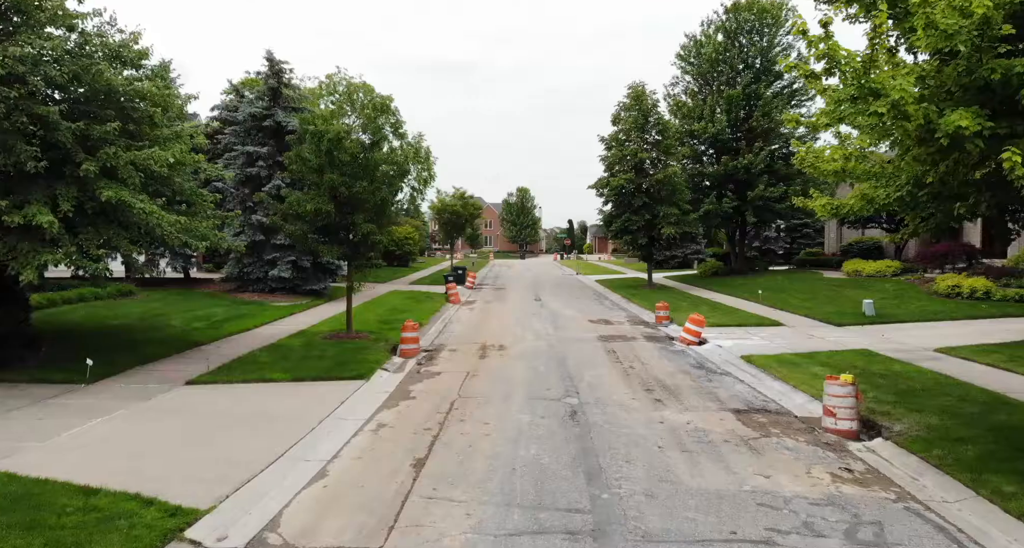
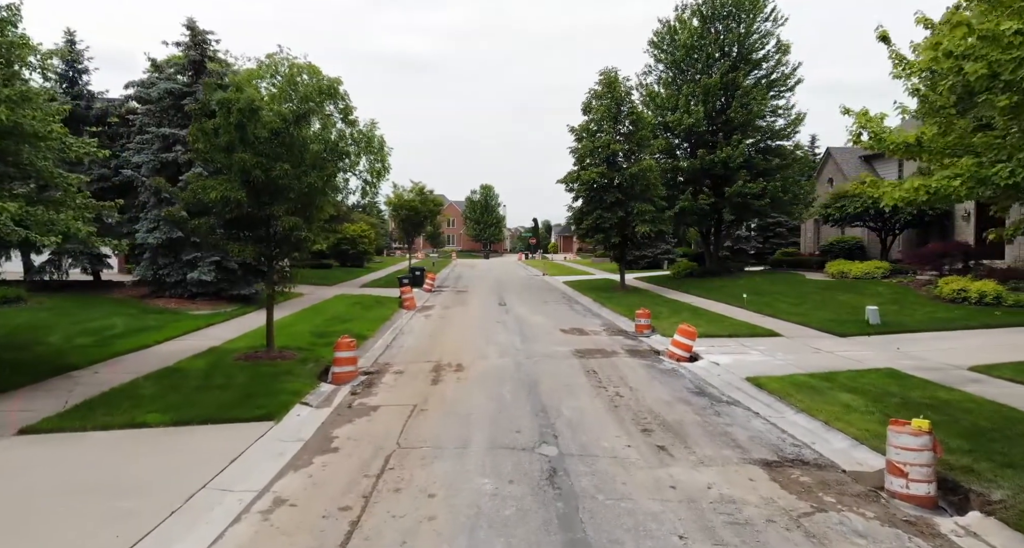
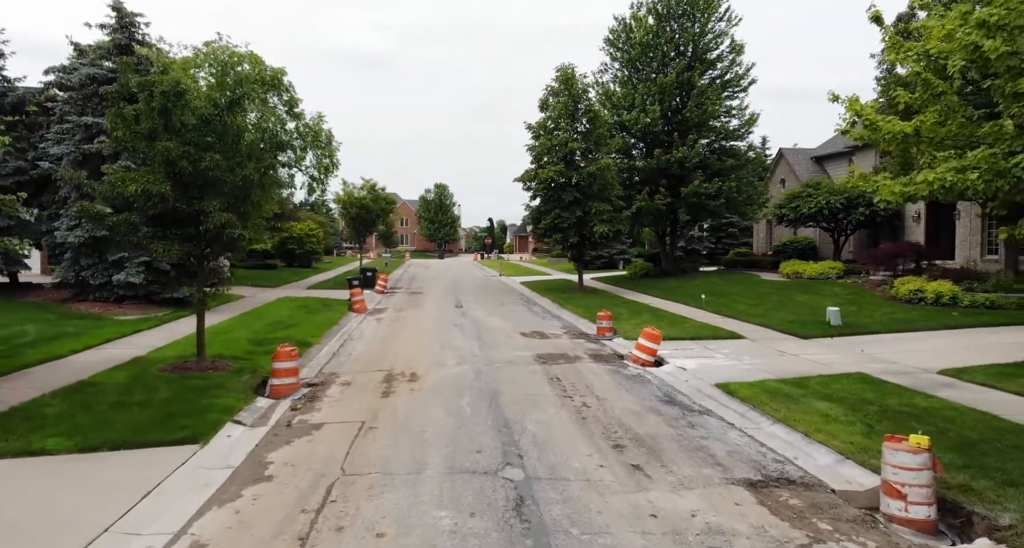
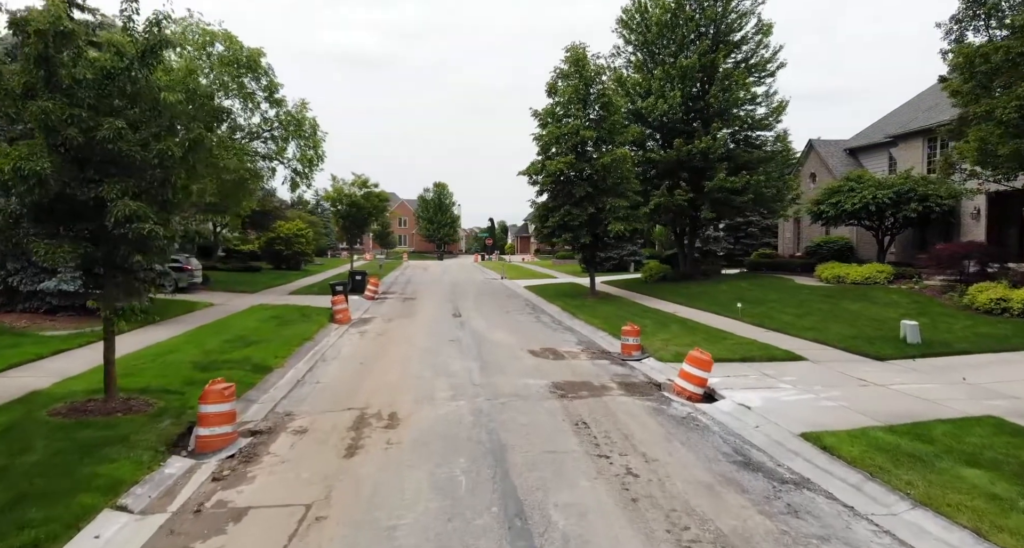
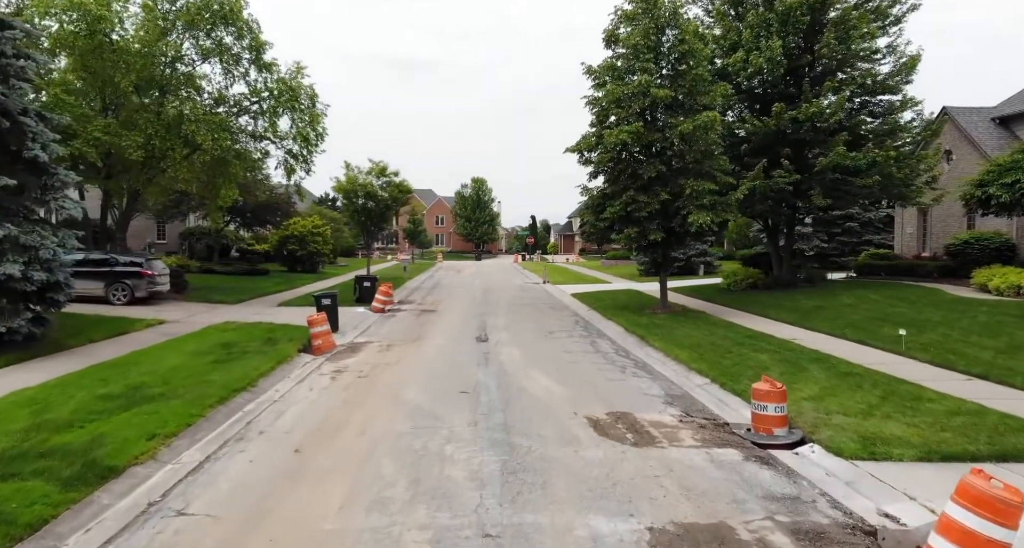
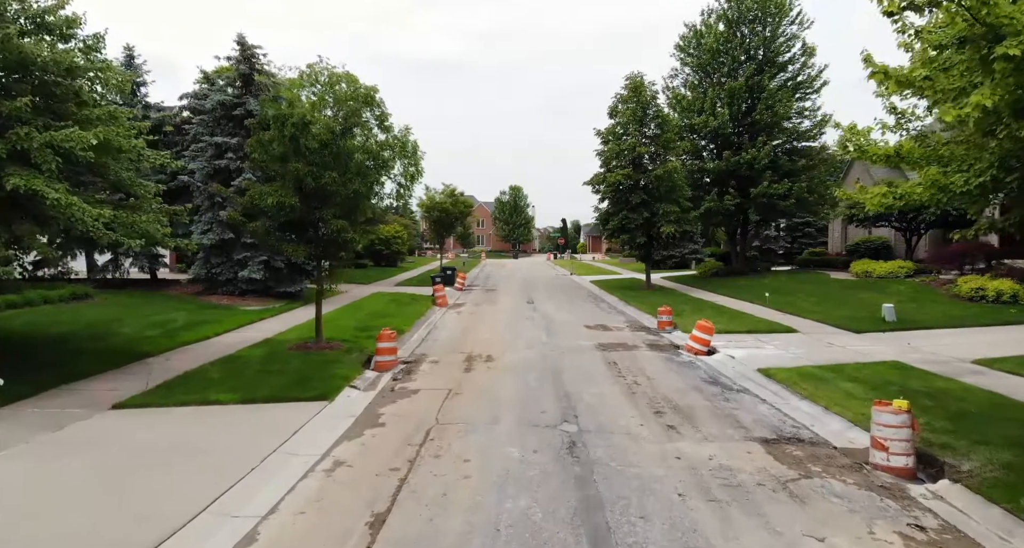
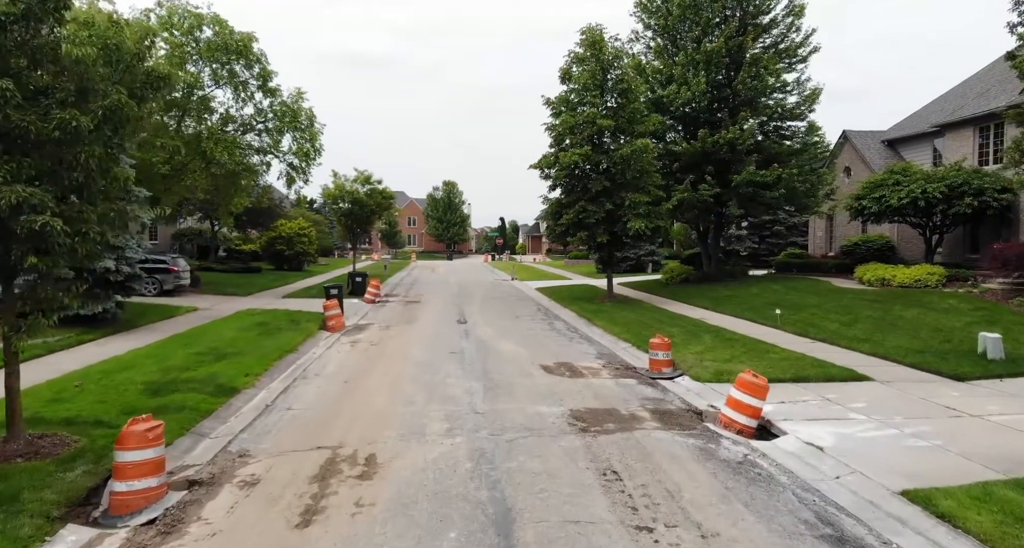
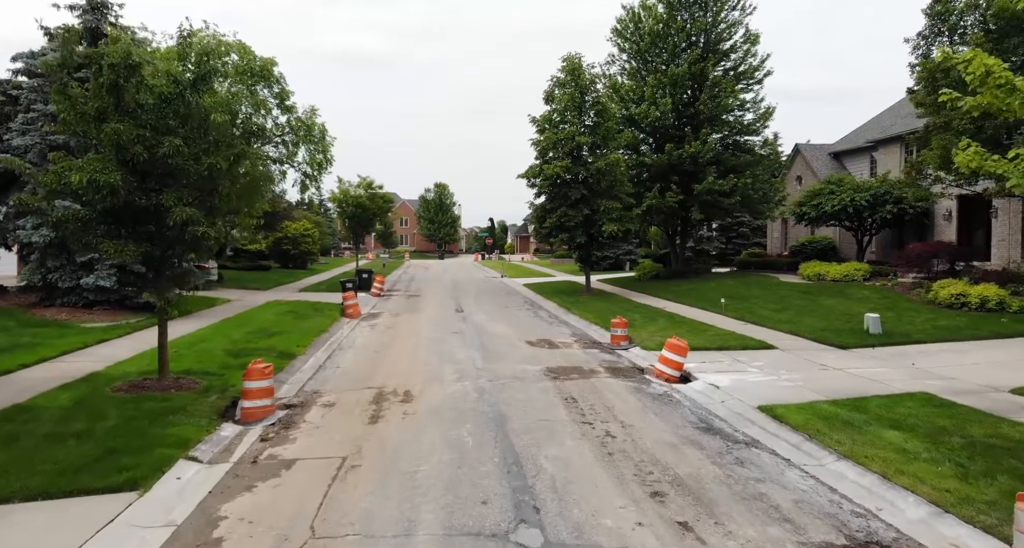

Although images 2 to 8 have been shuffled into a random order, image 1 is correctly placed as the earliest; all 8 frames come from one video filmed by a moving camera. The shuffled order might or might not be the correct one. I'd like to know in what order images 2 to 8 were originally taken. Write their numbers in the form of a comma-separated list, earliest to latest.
6, 2, 3, 8, 4, 7, 5
